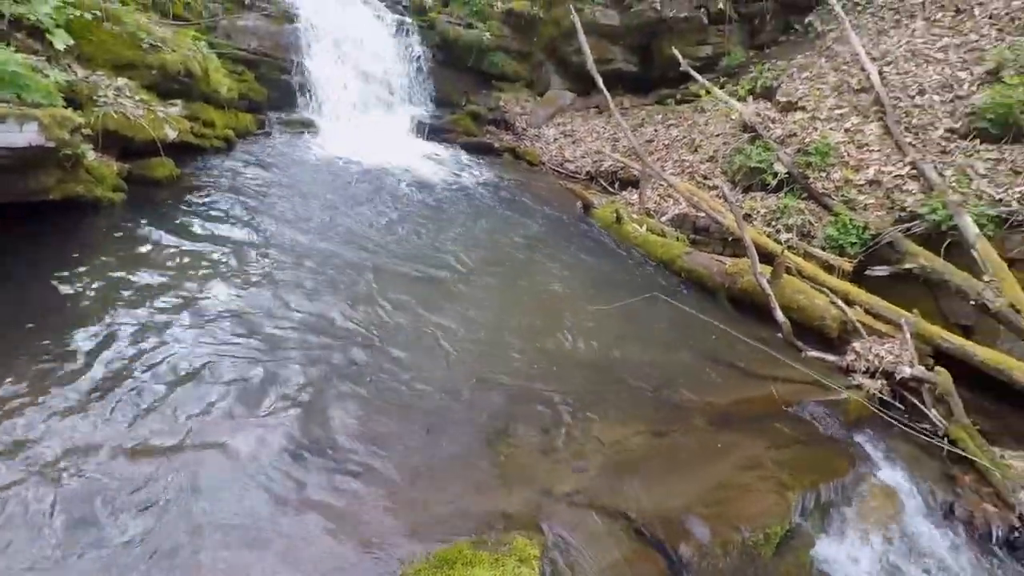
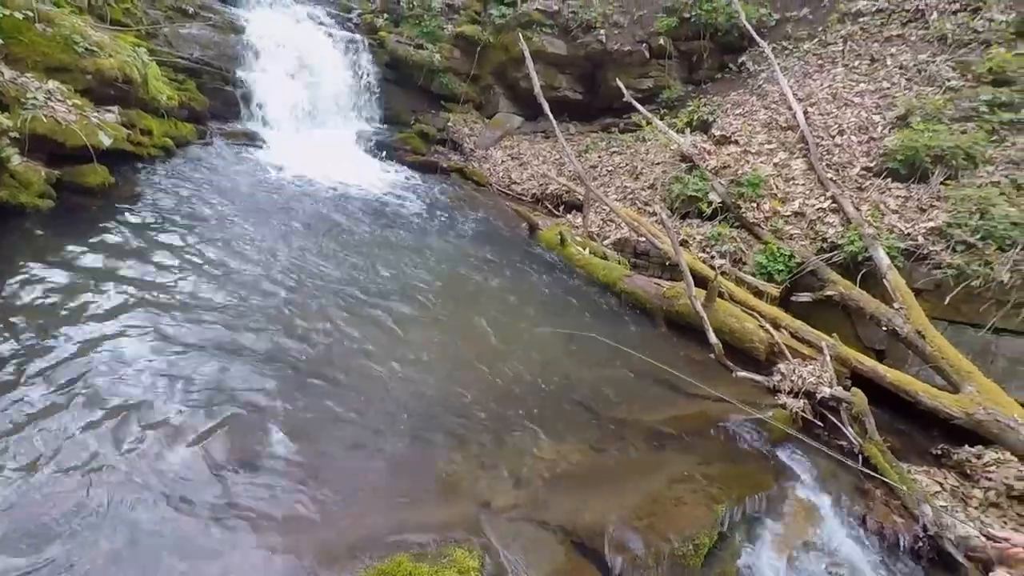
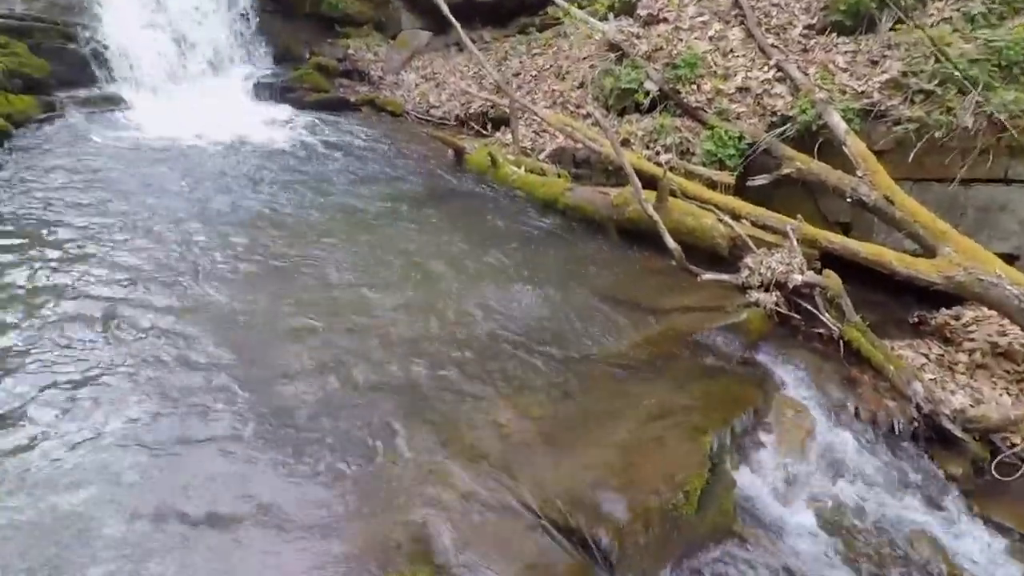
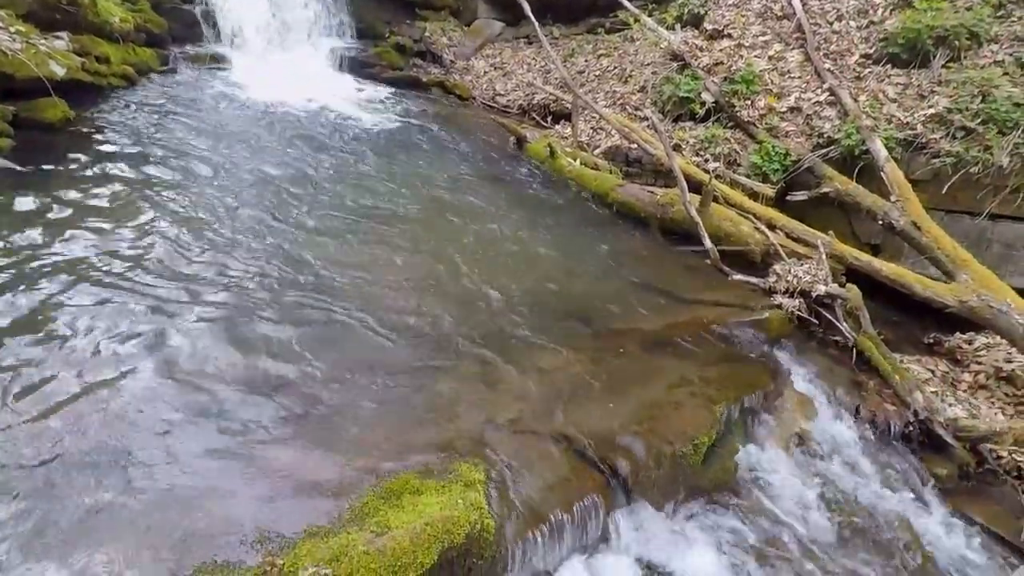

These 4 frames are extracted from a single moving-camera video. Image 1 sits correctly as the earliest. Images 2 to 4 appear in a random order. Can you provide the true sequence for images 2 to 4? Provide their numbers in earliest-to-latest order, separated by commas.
2, 4, 3
